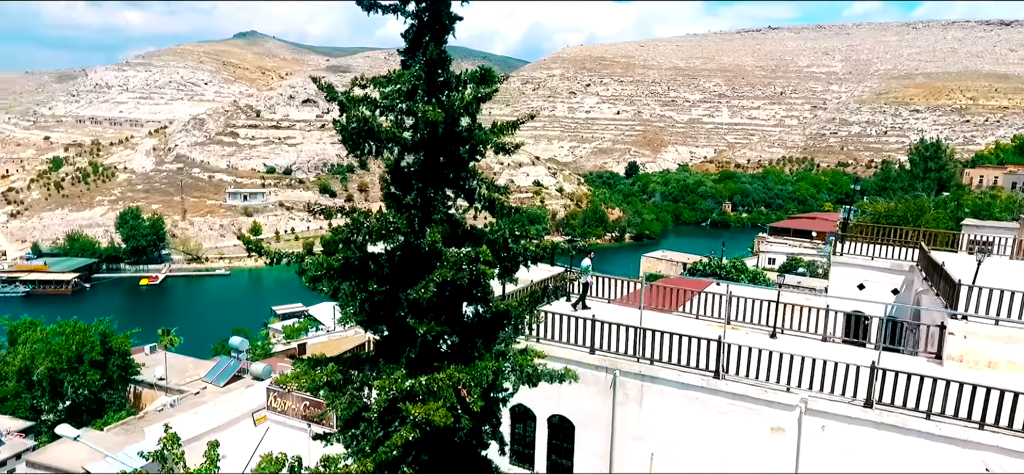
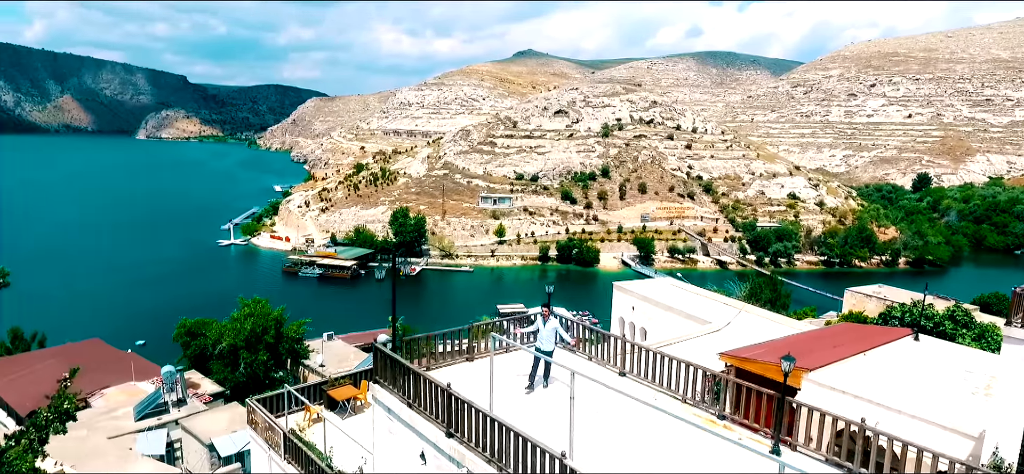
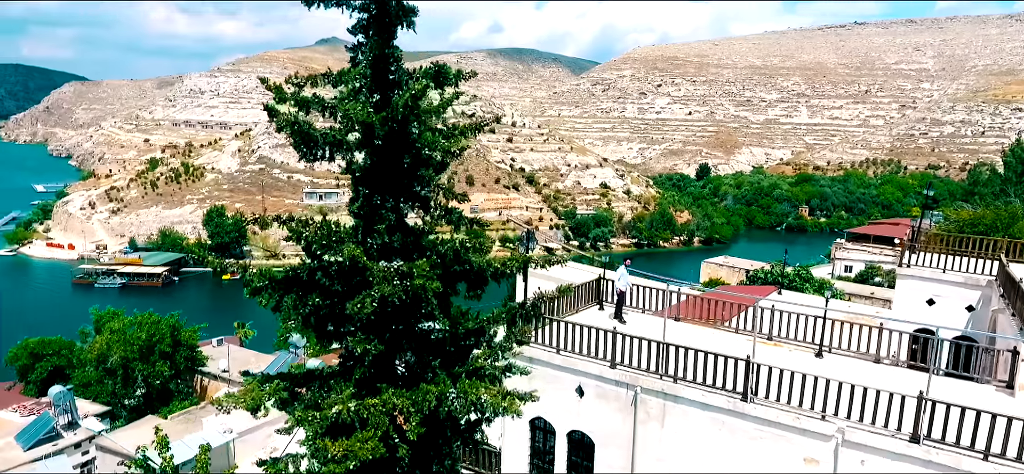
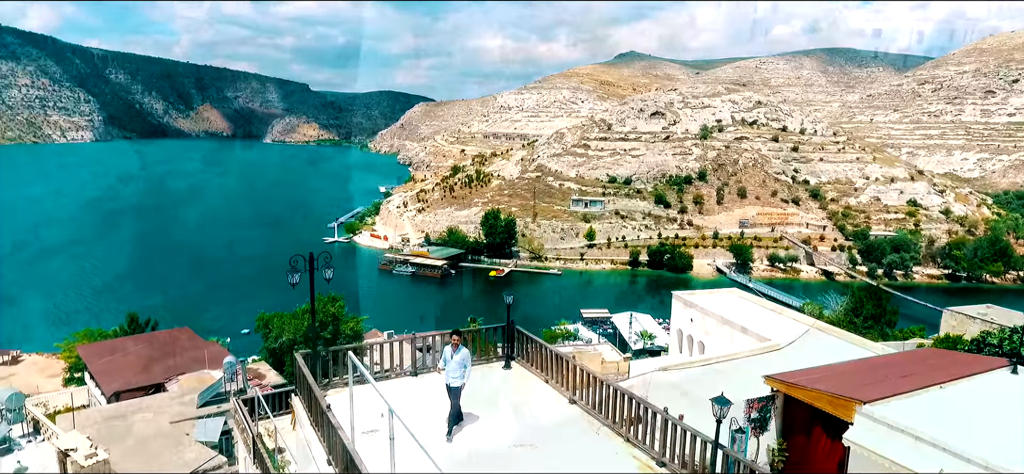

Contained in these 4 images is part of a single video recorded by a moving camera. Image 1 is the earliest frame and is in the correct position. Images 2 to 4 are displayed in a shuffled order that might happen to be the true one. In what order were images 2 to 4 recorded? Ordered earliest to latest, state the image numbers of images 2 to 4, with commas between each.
3, 2, 4
